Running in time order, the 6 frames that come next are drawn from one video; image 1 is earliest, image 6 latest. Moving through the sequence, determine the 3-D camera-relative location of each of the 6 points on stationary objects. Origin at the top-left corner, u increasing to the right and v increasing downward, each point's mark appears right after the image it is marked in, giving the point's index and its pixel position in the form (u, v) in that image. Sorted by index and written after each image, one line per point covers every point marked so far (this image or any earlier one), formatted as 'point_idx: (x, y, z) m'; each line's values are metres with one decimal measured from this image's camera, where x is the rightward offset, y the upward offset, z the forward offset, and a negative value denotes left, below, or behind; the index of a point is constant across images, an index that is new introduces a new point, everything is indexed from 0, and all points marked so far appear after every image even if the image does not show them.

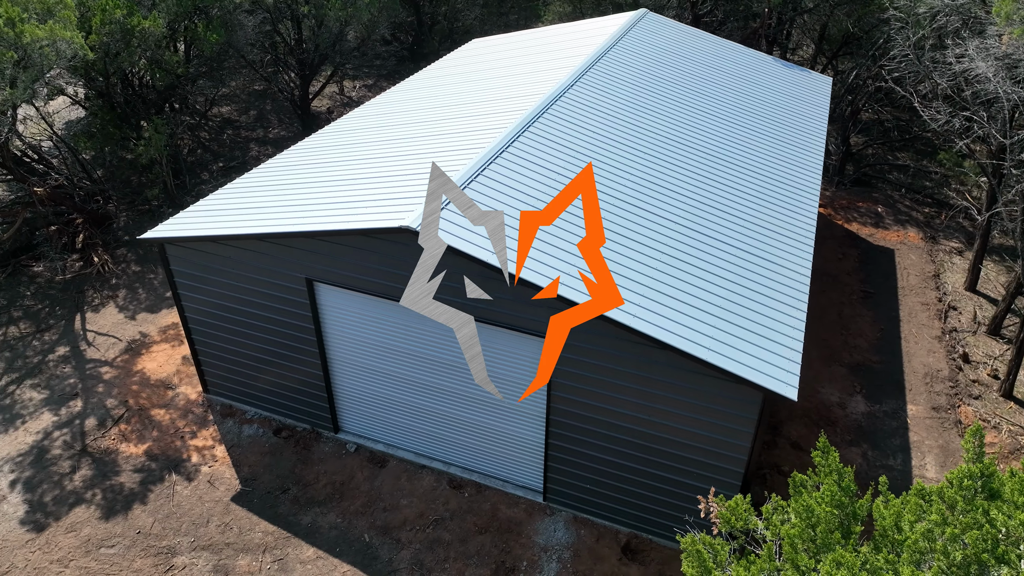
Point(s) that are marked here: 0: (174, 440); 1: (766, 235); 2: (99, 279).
0: (-4.6, -2.1, +9.6) m
1: (+3.1, +0.6, +8.7) m
2: (-7.3, +0.2, +12.5) m
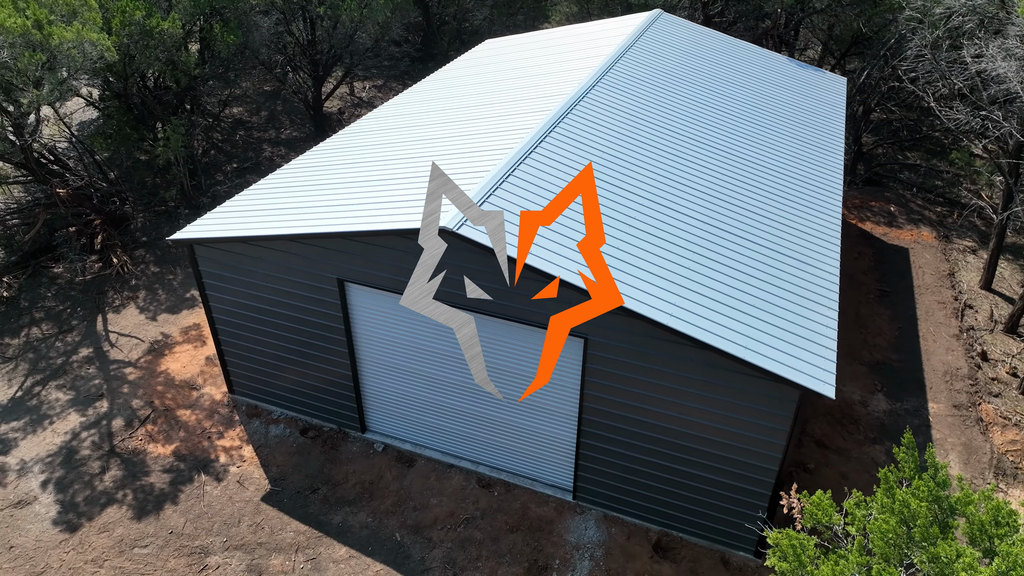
0: (-4.2, -2.1, +9.6) m
1: (+3.5, +0.6, +8.8) m
2: (-7.0, +0.1, +12.5) m
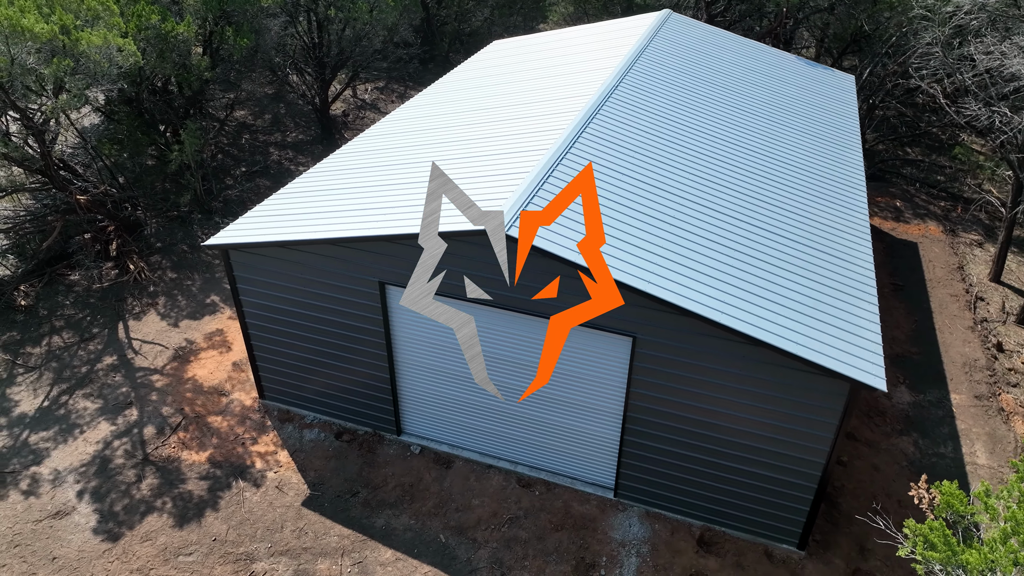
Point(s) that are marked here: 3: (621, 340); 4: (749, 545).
0: (-3.7, -2.1, +9.5) m
1: (+4.0, +0.7, +8.9) m
2: (-6.6, 0.0, +12.4) m
3: (+1.3, -0.6, +7.8) m
4: (+2.8, -3.0, +8.2) m
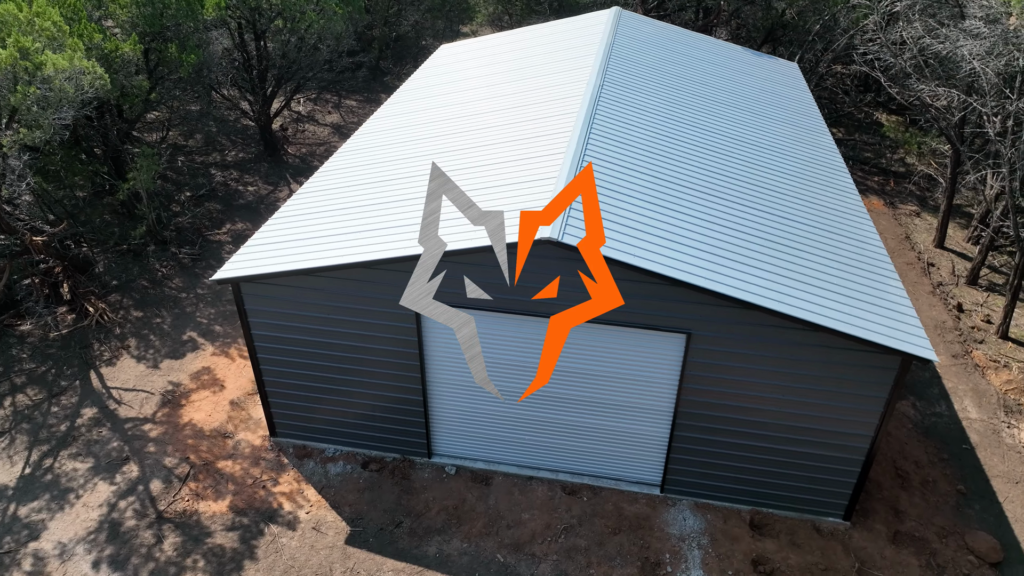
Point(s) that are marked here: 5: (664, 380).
0: (-3.2, -2.6, +8.9) m
1: (+4.2, +0.9, +9.3) m
2: (-6.6, -0.7, +11.4) m
3: (+1.8, -0.6, +7.8) m
4: (+3.4, -2.8, +8.5) m
5: (+1.7, -1.1, +8.1) m
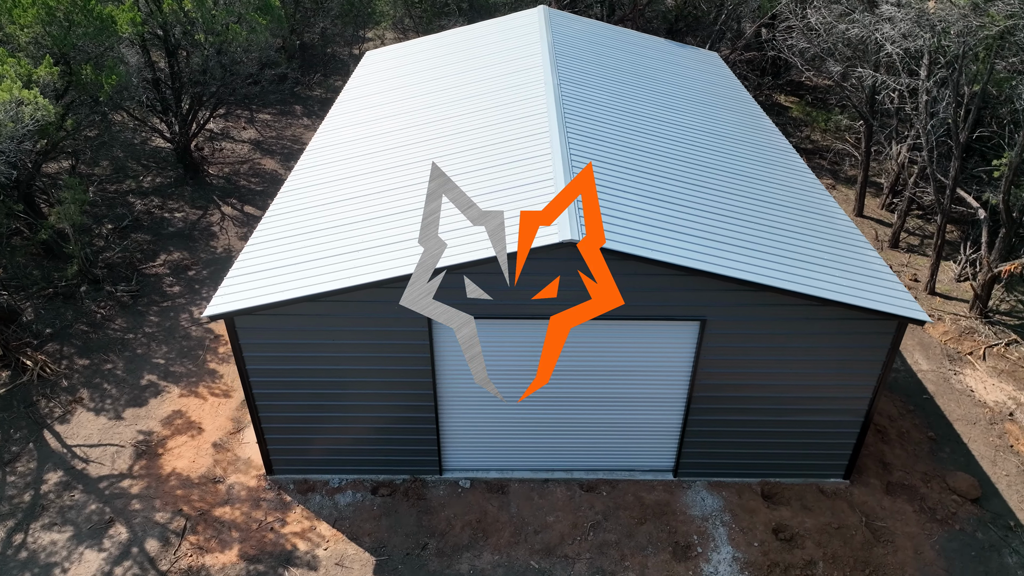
0: (-2.9, -2.9, +8.4) m
1: (+4.0, +1.3, +9.8) m
2: (-6.8, -1.4, +10.3) m
3: (+2.0, -0.4, +8.0) m
4: (+3.7, -2.5, +9.0) m
5: (+1.9, -0.9, +8.3) m
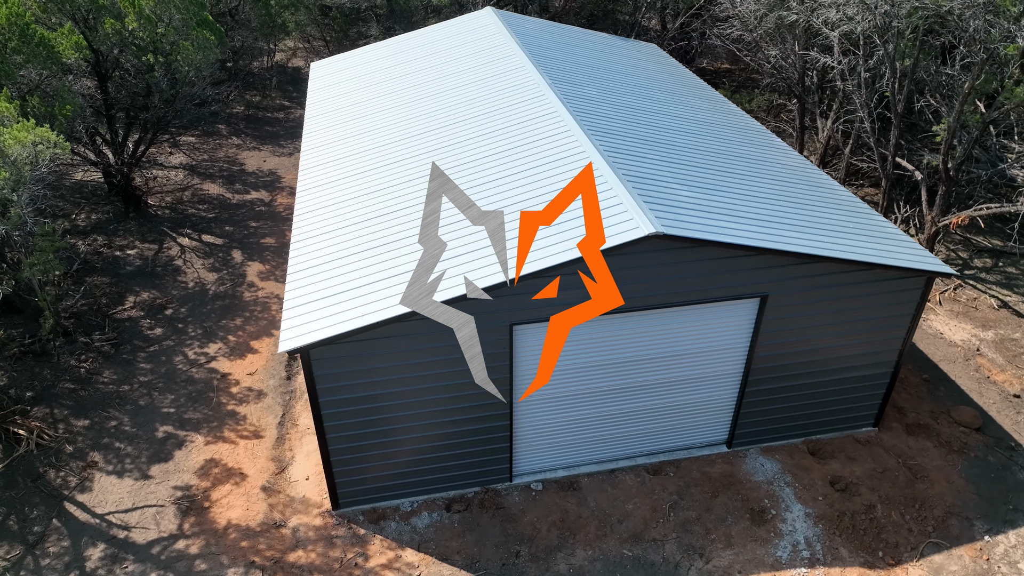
0: (-1.8, -3.2, +8.1) m
1: (+4.2, +1.7, +10.6) m
2: (-6.1, -2.2, +9.3) m
3: (+2.8, -0.2, +8.5) m
4: (+4.5, -2.1, +9.7) m
5: (+2.7, -0.7, +8.8) m
